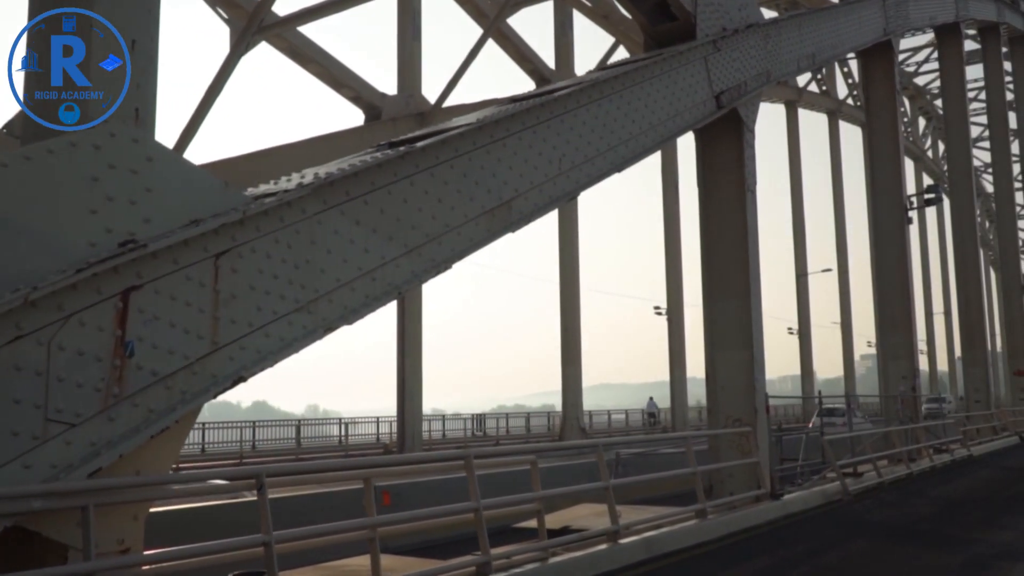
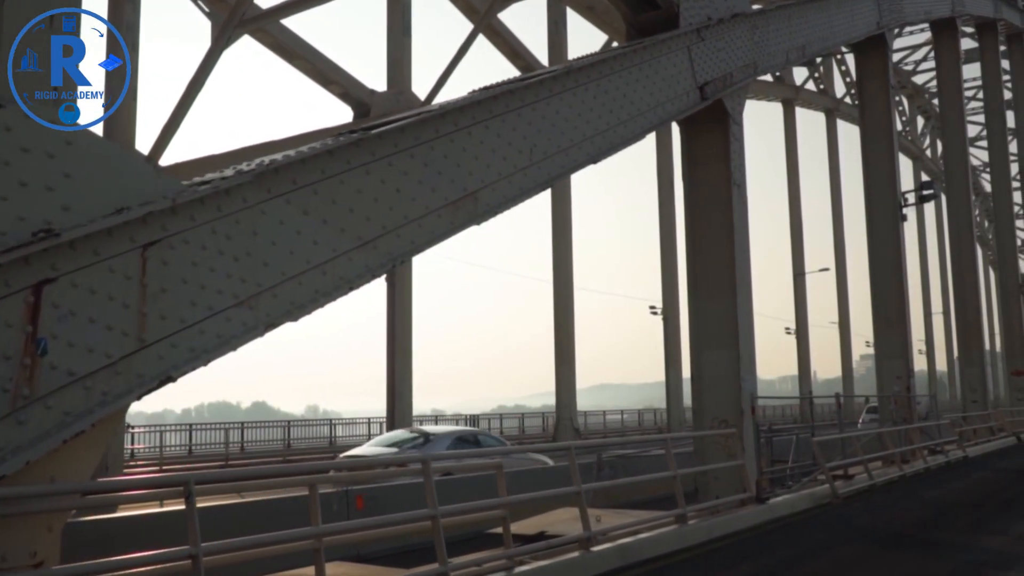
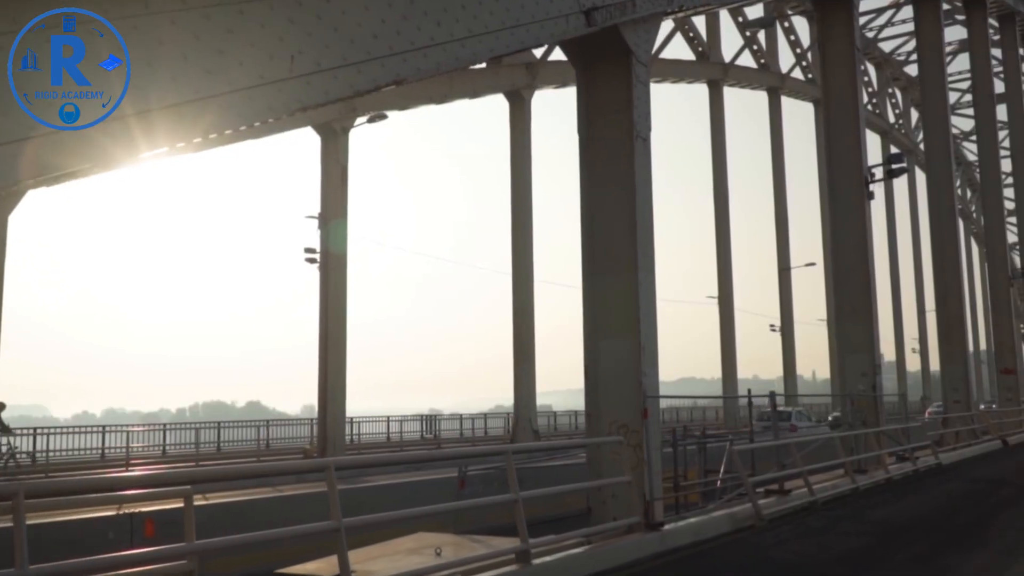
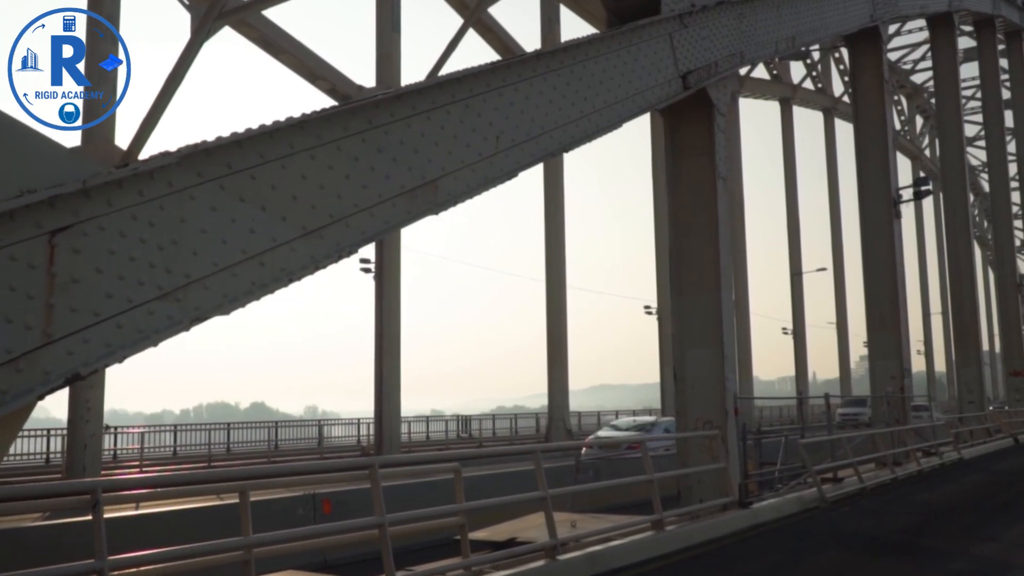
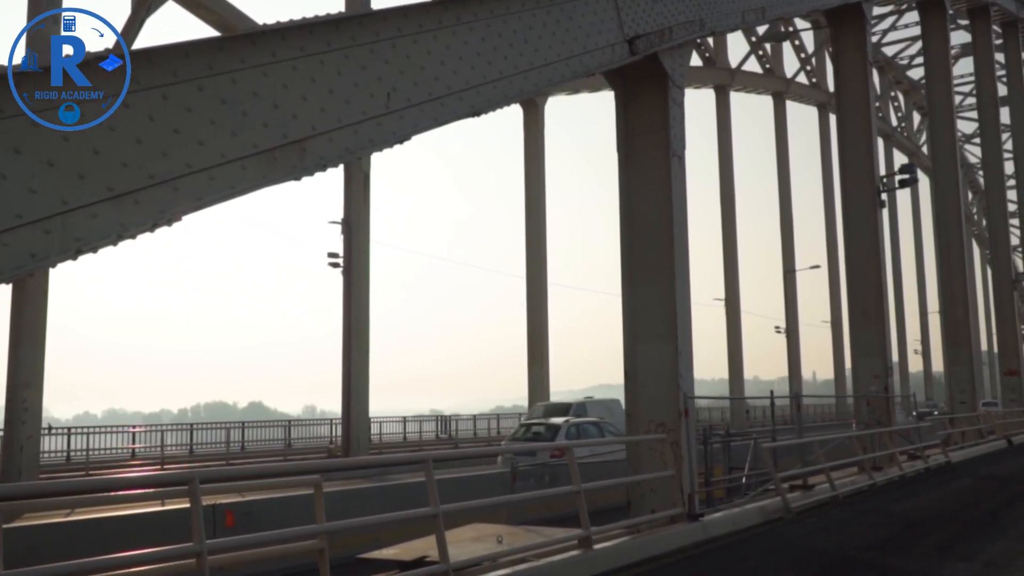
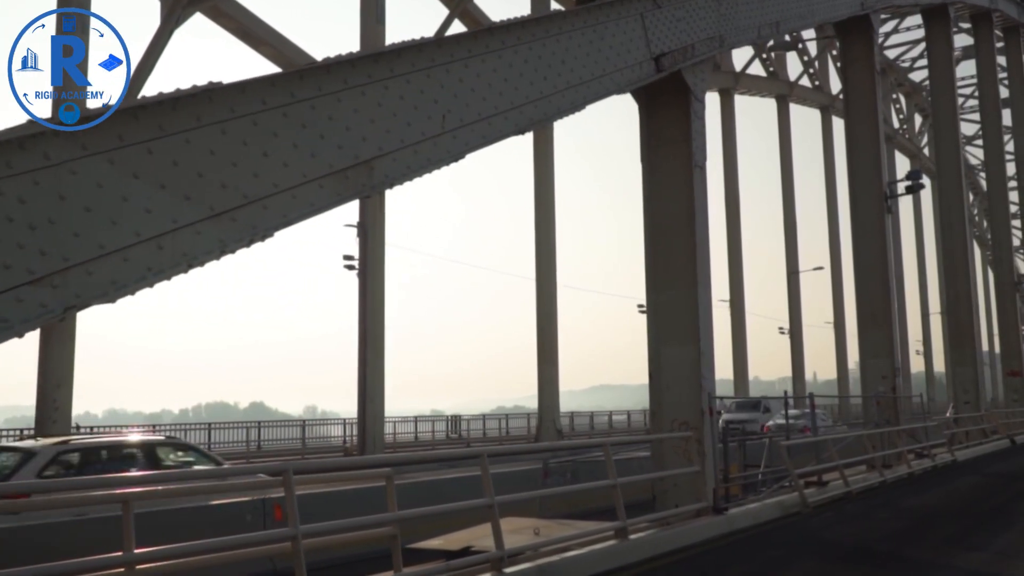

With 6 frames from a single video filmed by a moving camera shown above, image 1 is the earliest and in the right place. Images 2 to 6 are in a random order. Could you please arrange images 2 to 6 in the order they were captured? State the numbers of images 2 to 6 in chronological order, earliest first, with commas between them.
2, 4, 6, 5, 3
